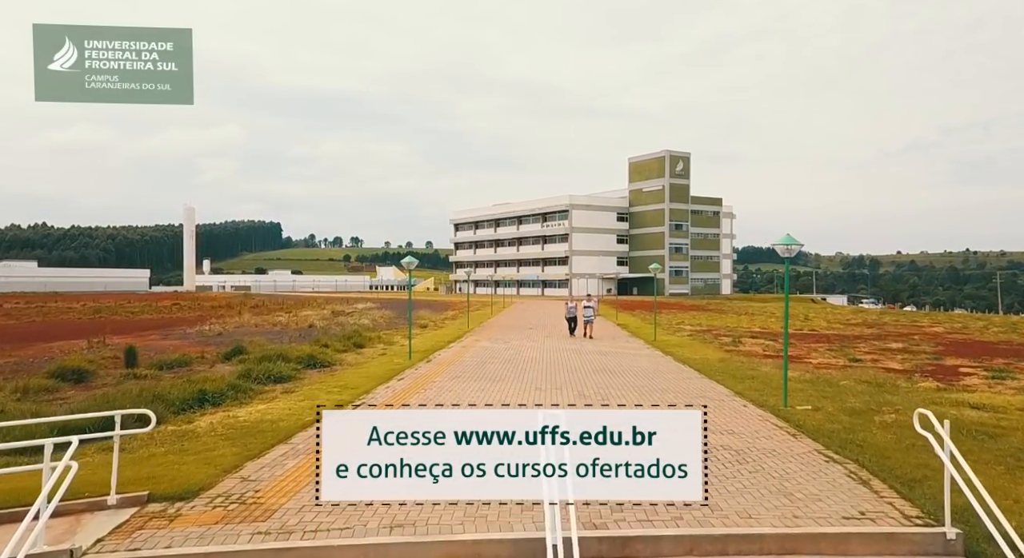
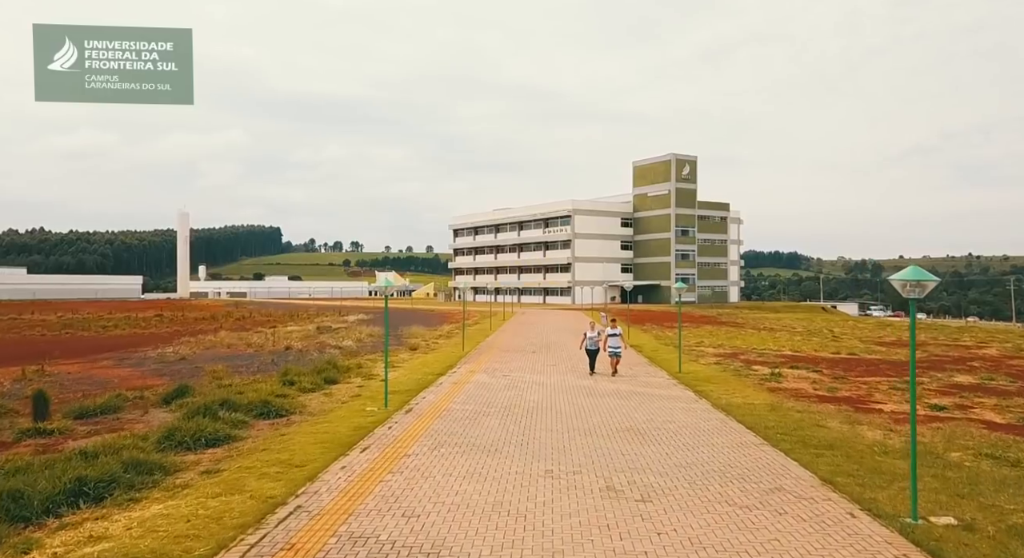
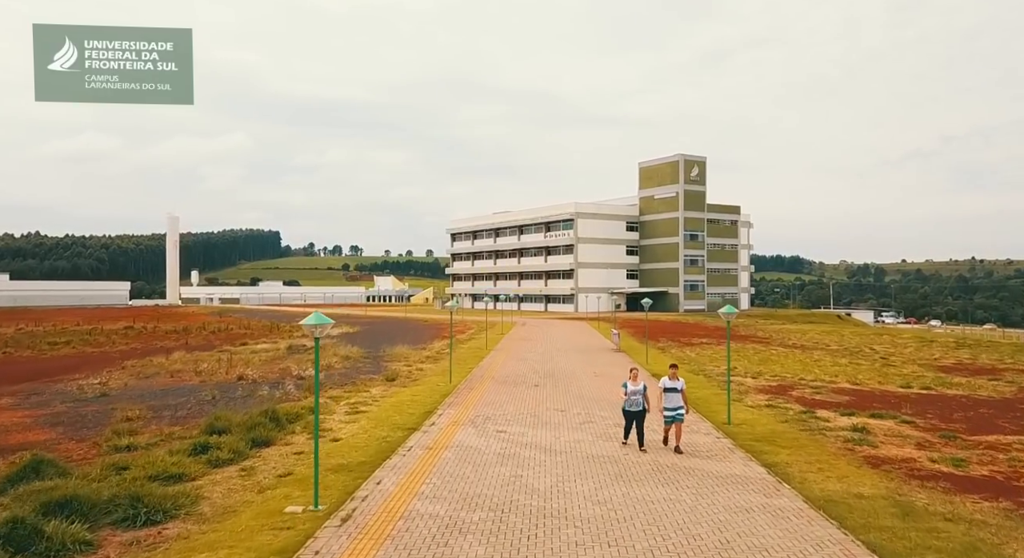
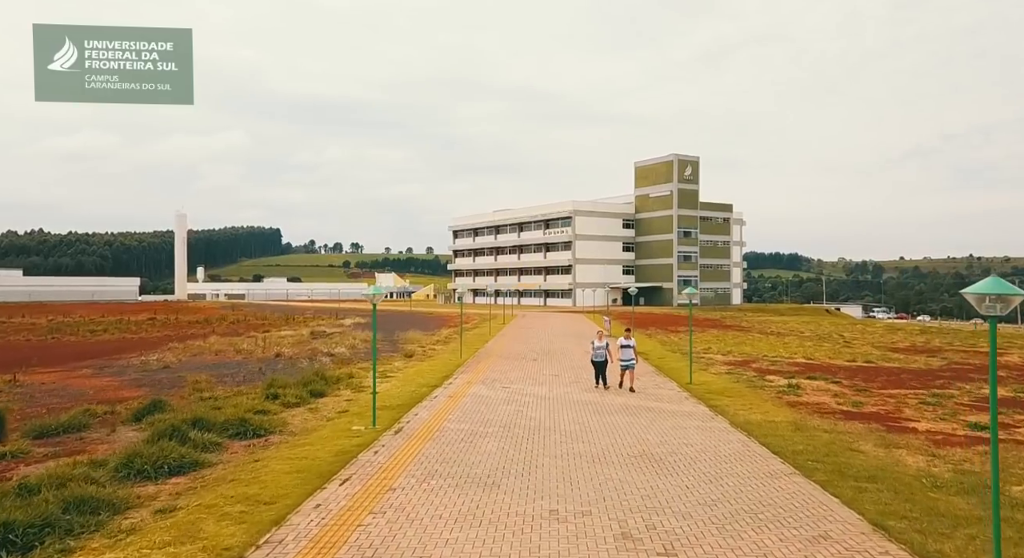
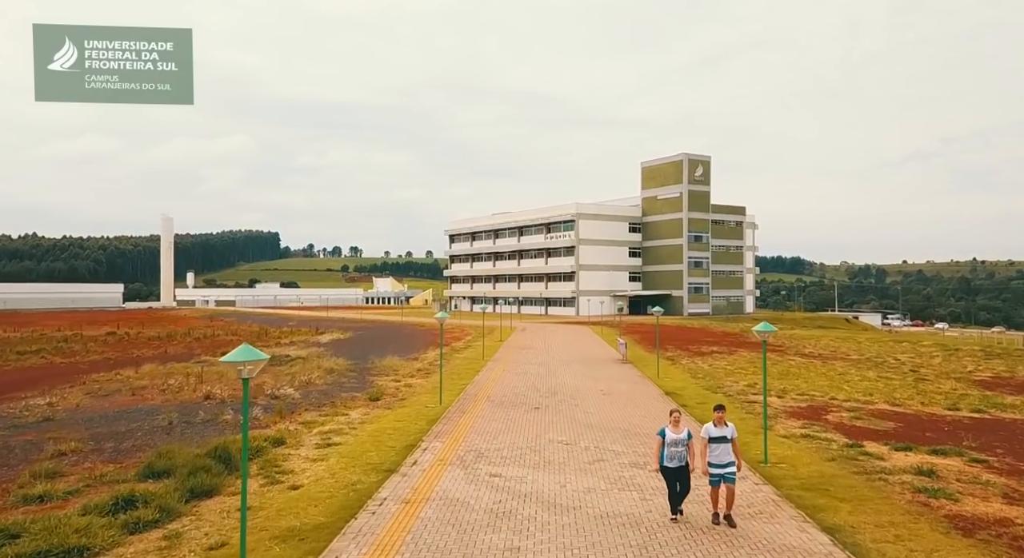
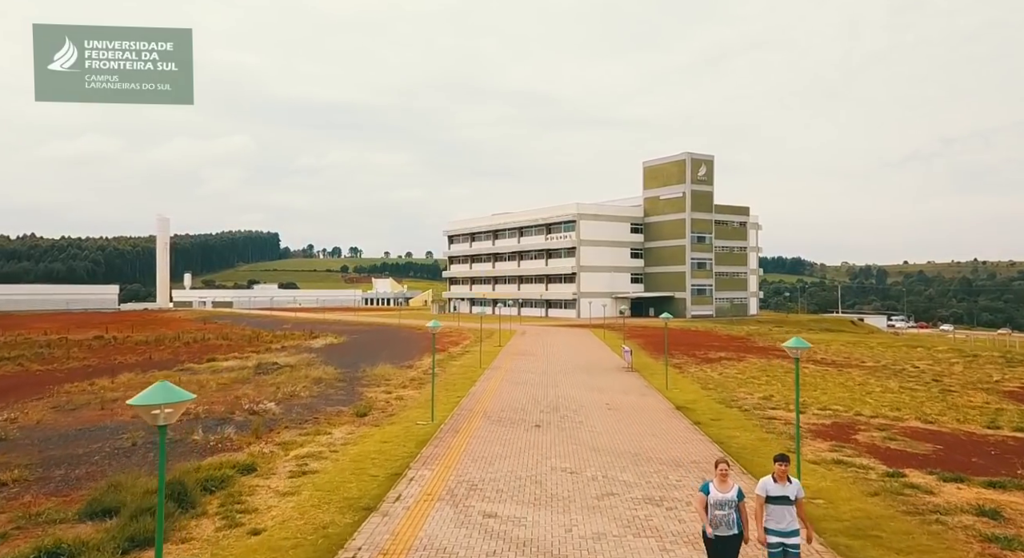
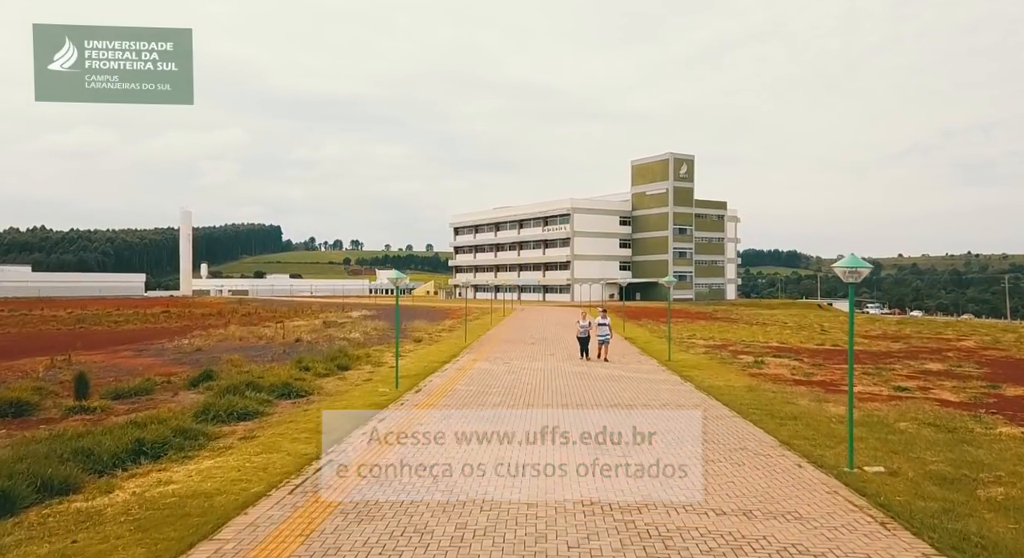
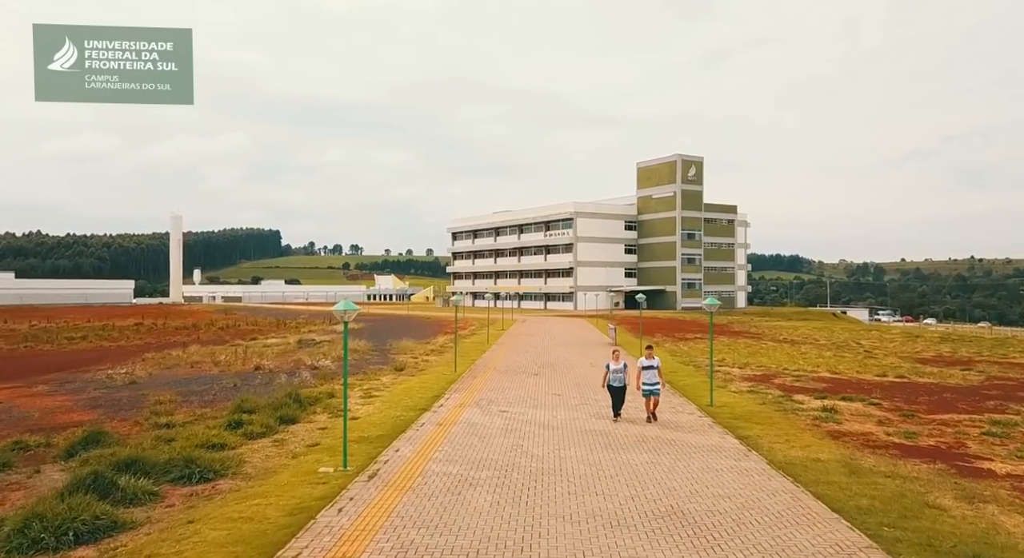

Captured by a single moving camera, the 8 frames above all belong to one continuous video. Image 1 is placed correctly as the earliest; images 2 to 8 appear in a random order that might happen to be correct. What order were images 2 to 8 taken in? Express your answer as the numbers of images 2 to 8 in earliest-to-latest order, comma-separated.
7, 2, 4, 8, 3, 5, 6
